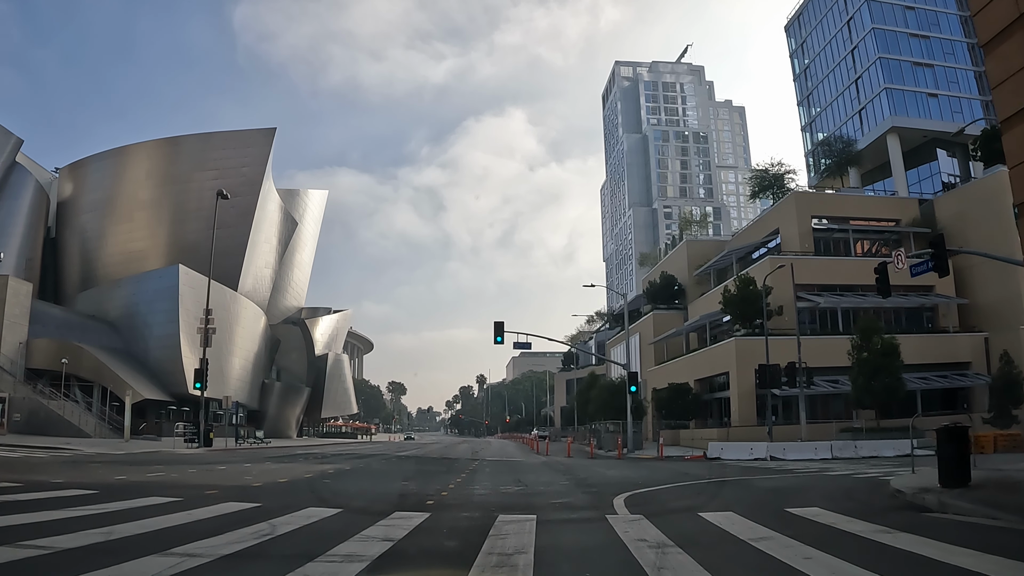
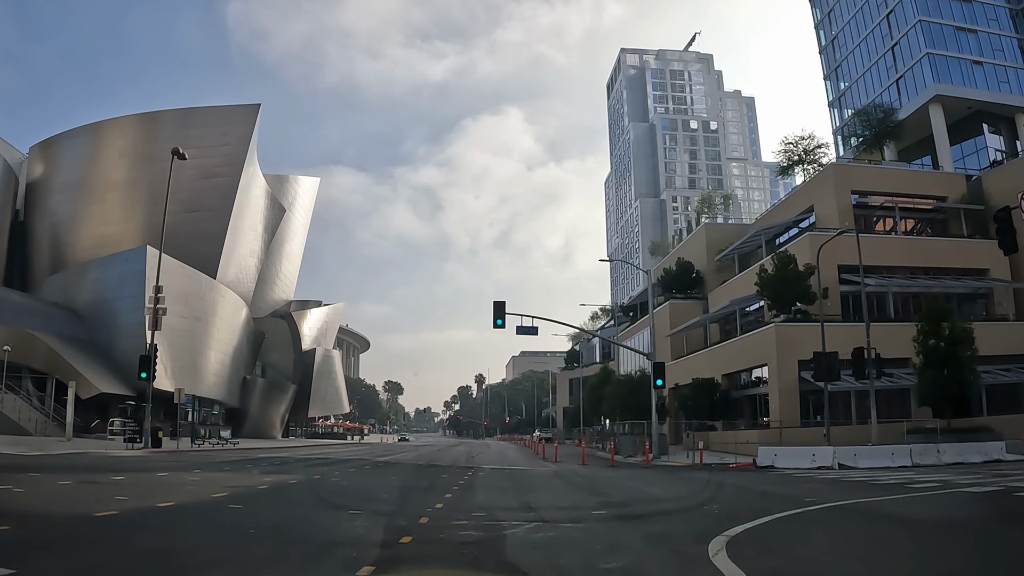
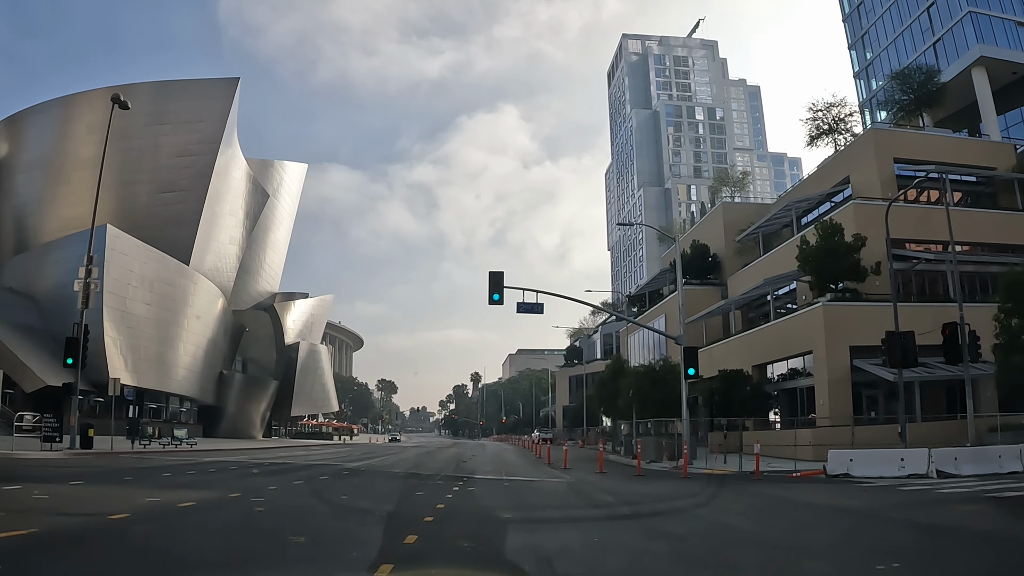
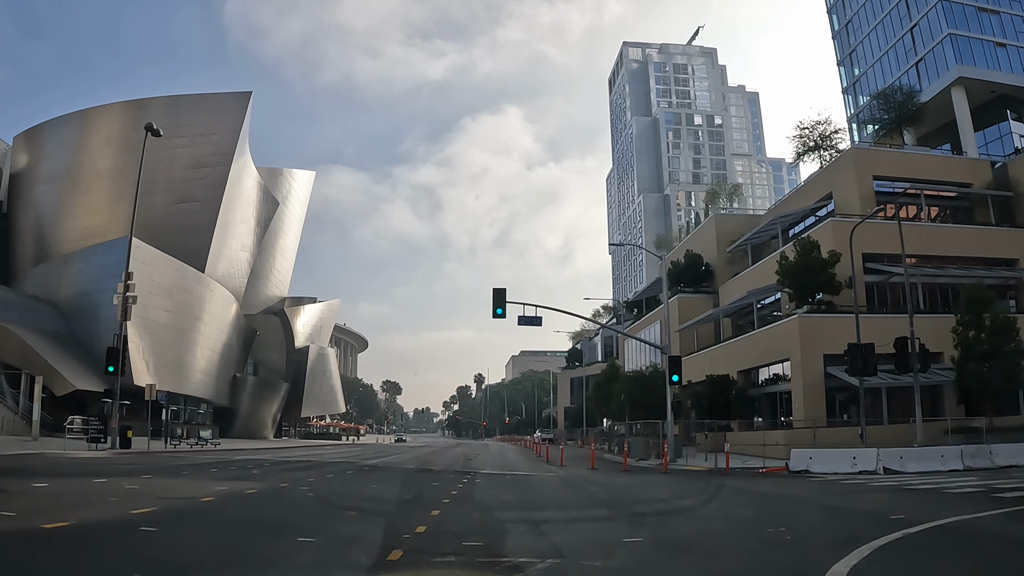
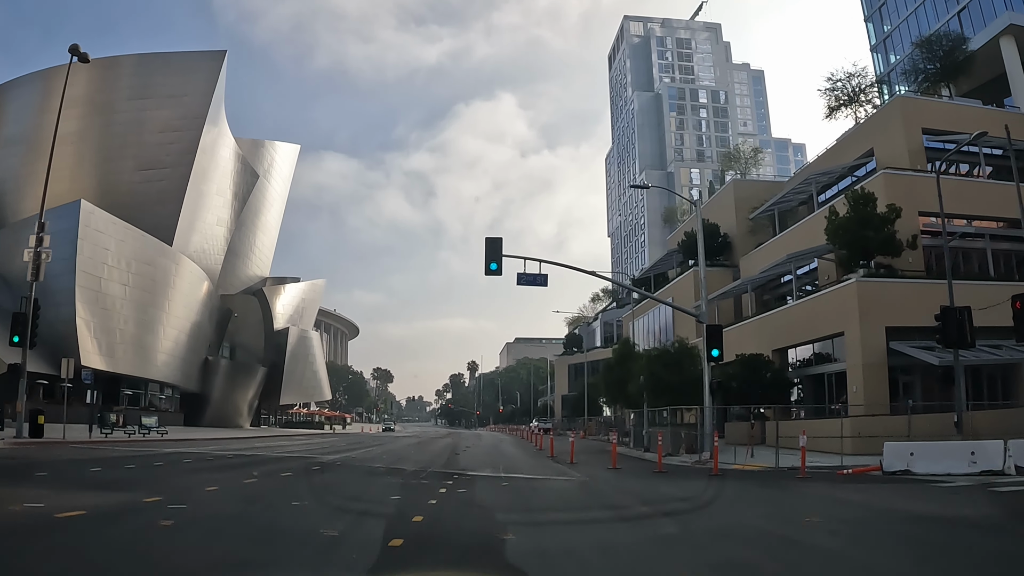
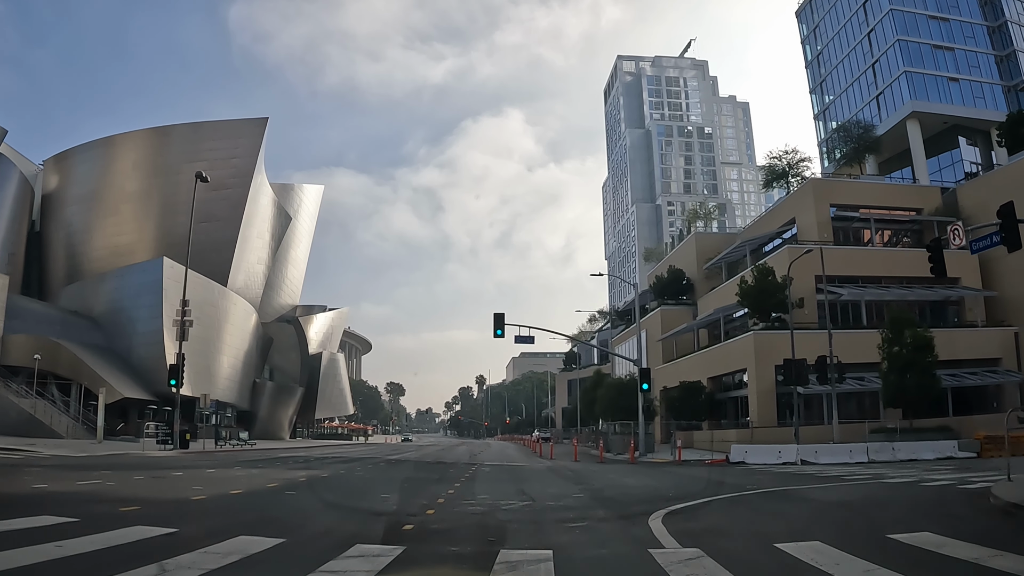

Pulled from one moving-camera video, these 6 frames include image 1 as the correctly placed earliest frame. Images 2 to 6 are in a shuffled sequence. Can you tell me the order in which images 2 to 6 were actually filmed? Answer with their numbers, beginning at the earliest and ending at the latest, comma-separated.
6, 2, 4, 3, 5
